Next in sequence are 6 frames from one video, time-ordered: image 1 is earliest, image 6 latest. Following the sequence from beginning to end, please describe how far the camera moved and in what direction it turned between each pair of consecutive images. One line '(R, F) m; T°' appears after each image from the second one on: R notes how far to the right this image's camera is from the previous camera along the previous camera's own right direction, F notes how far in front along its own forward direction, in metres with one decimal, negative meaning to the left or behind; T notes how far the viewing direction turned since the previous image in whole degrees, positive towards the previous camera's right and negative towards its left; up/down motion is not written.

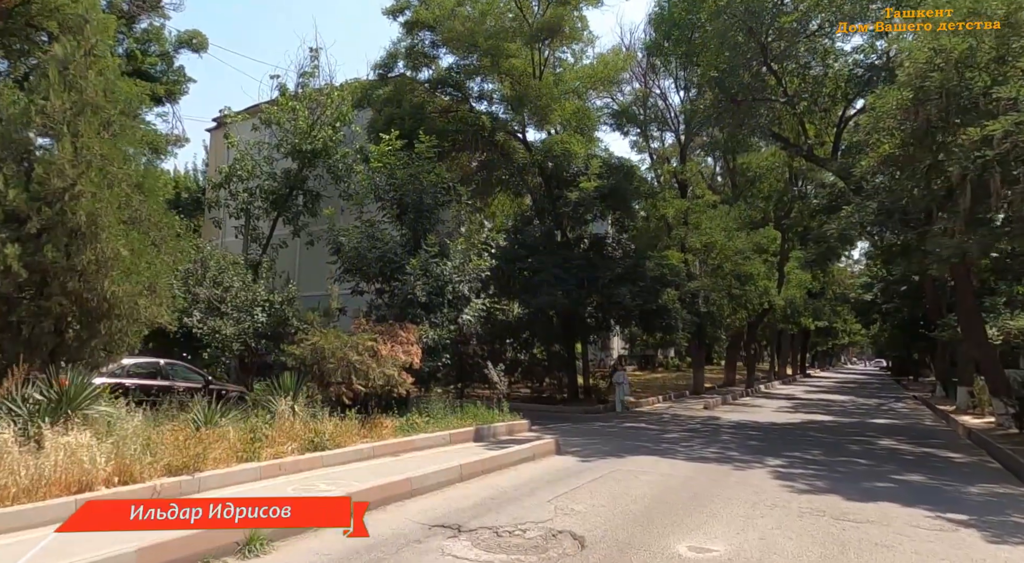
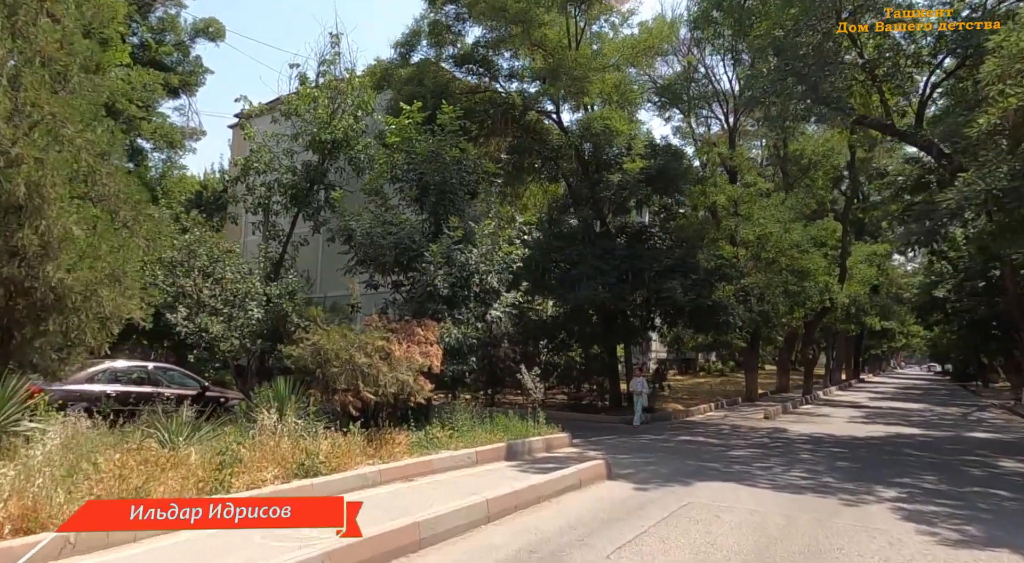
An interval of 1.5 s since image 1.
(-0.1, +2.1) m; -3°
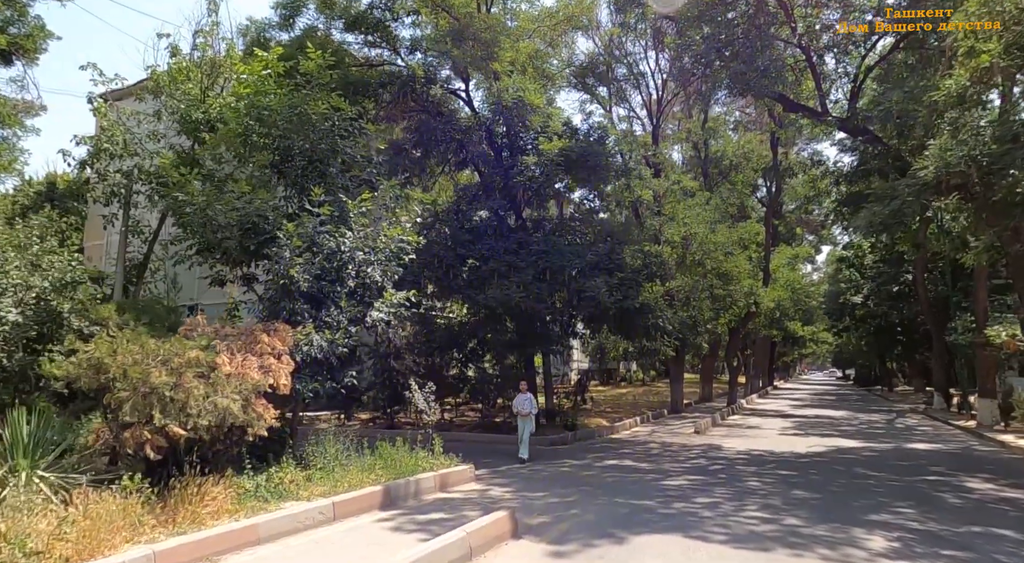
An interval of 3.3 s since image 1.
(+0.5, +2.6) m; +6°
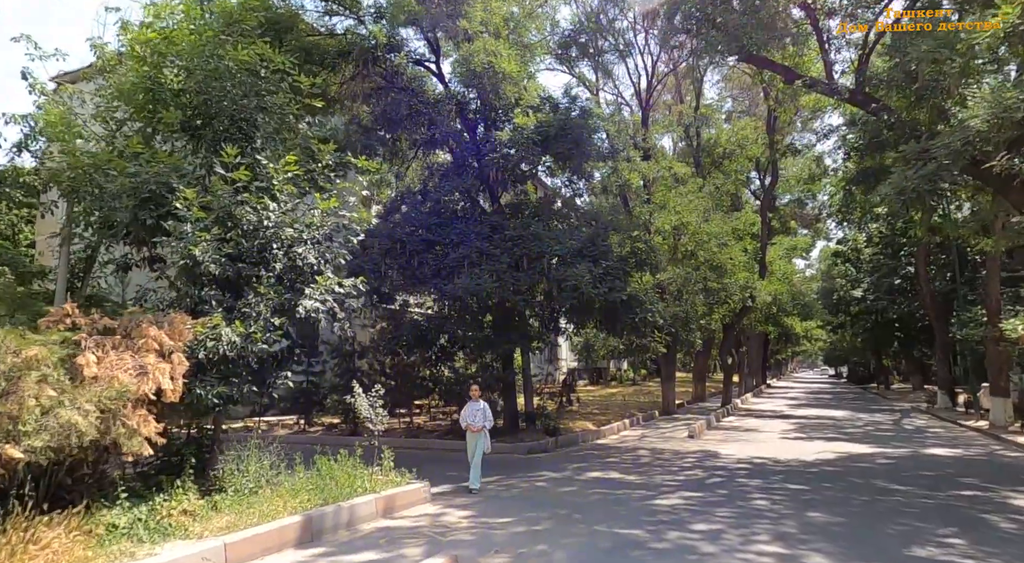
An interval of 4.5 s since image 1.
(+0.4, +1.7) m; +1°
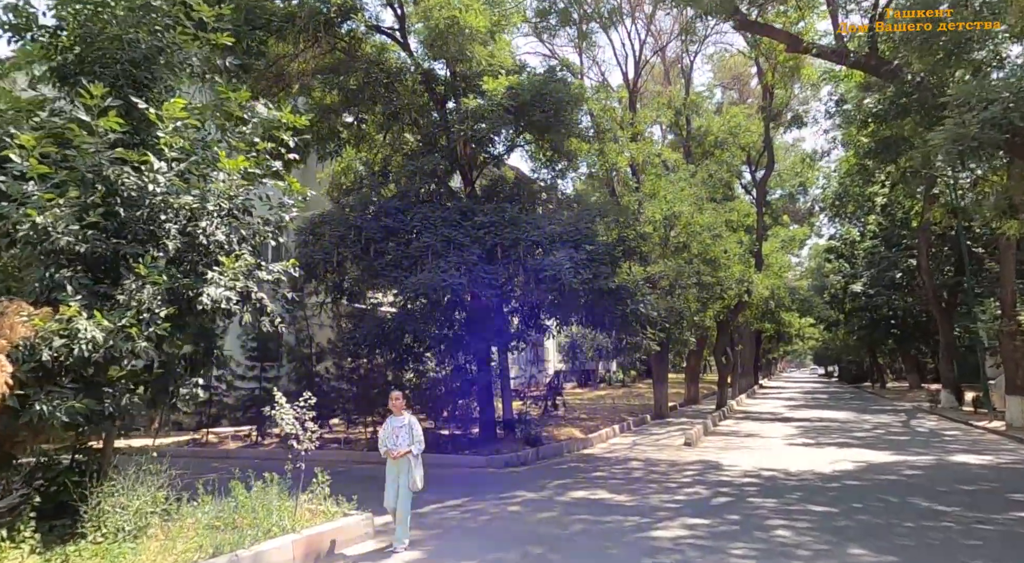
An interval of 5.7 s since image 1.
(+0.3, +1.8) m; +1°
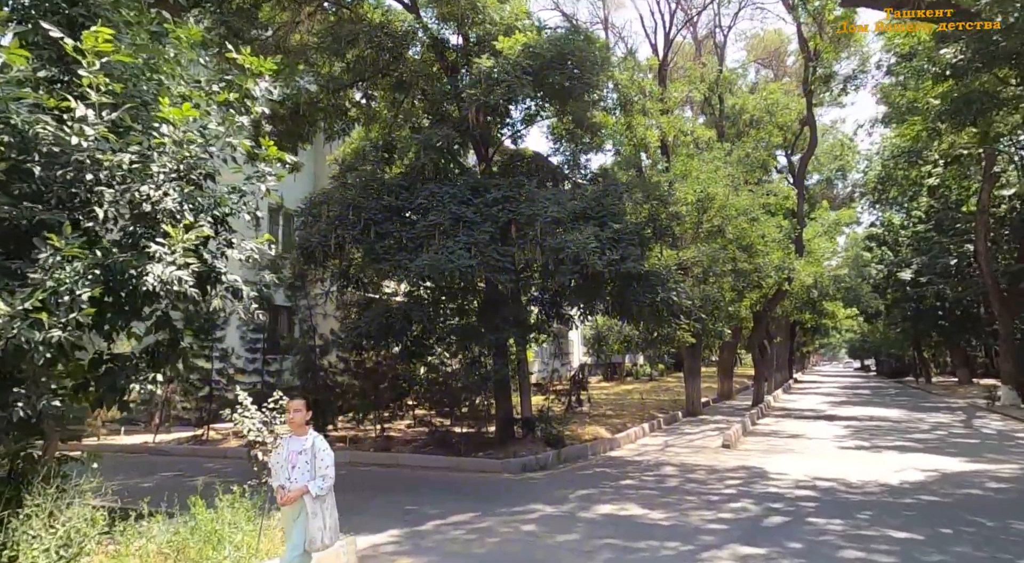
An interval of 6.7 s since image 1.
(+0.1, +1.4) m; -2°
